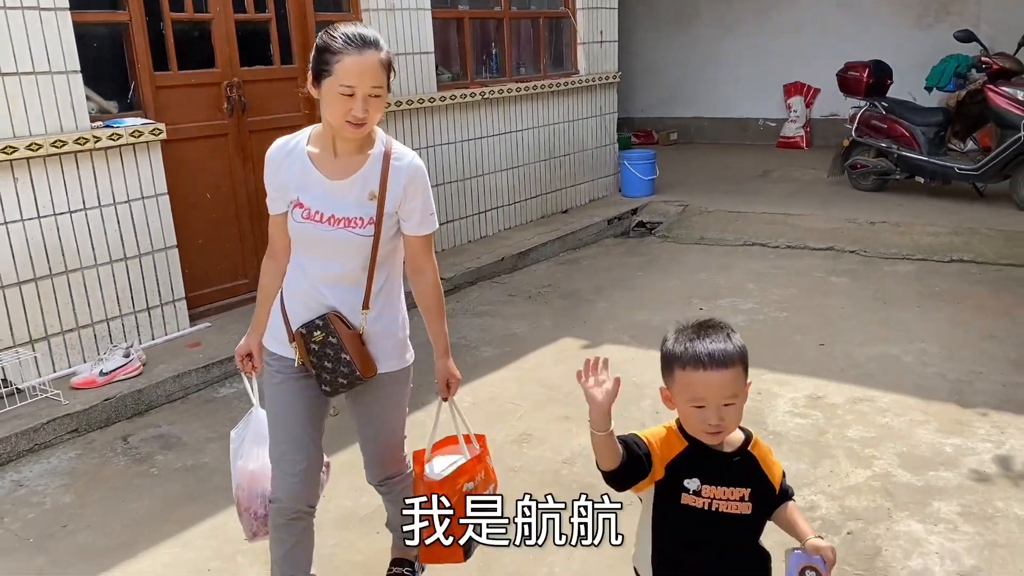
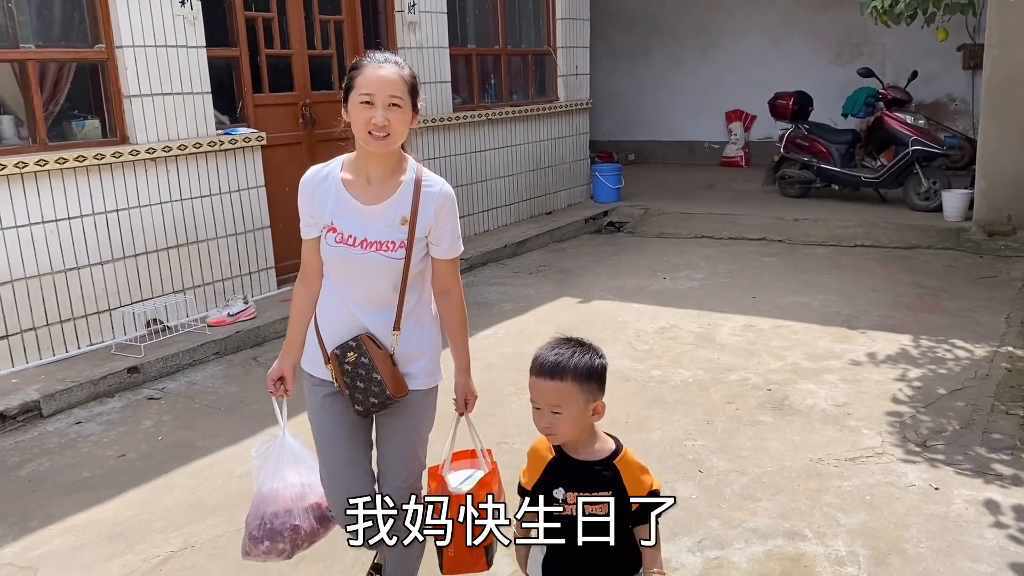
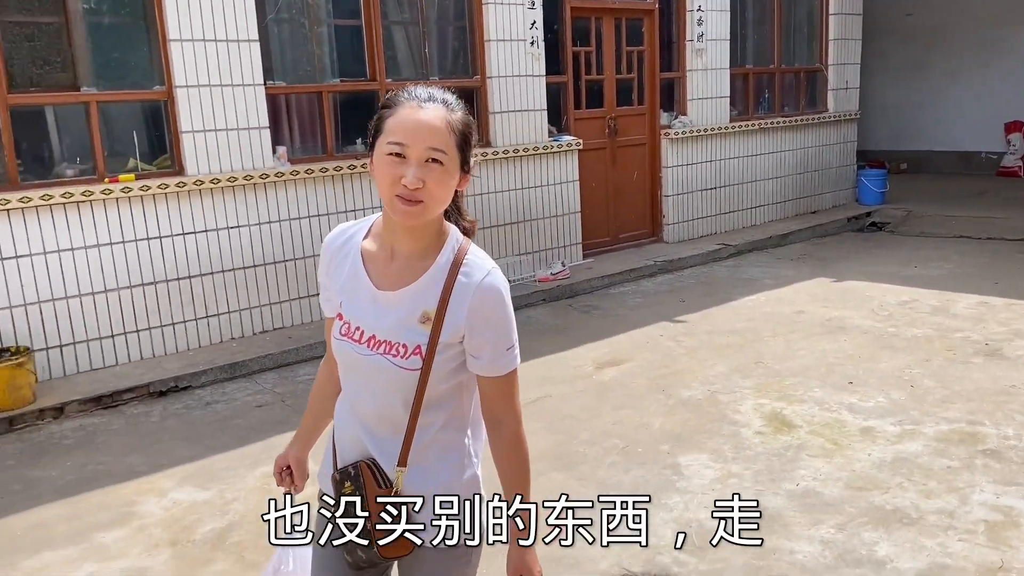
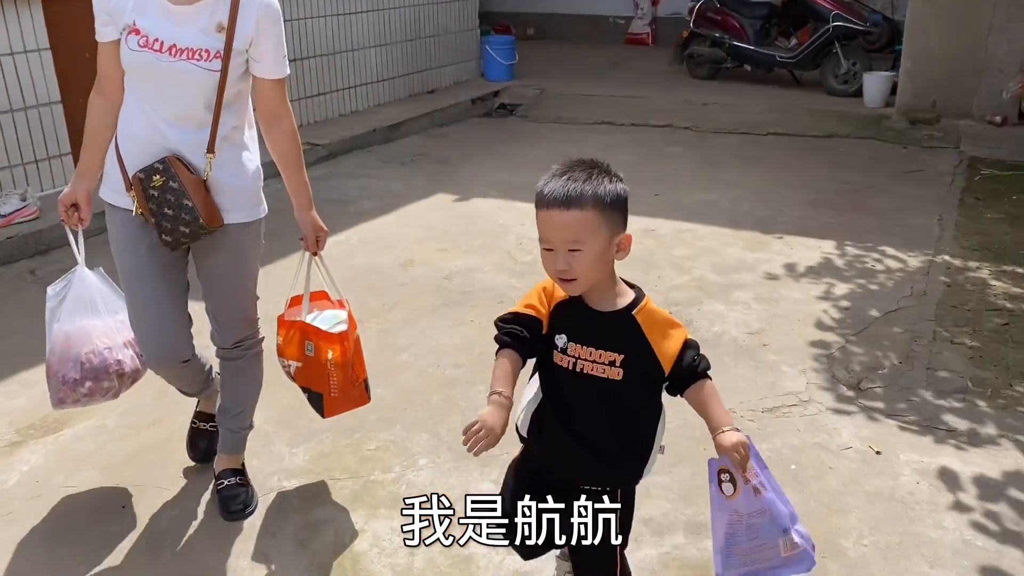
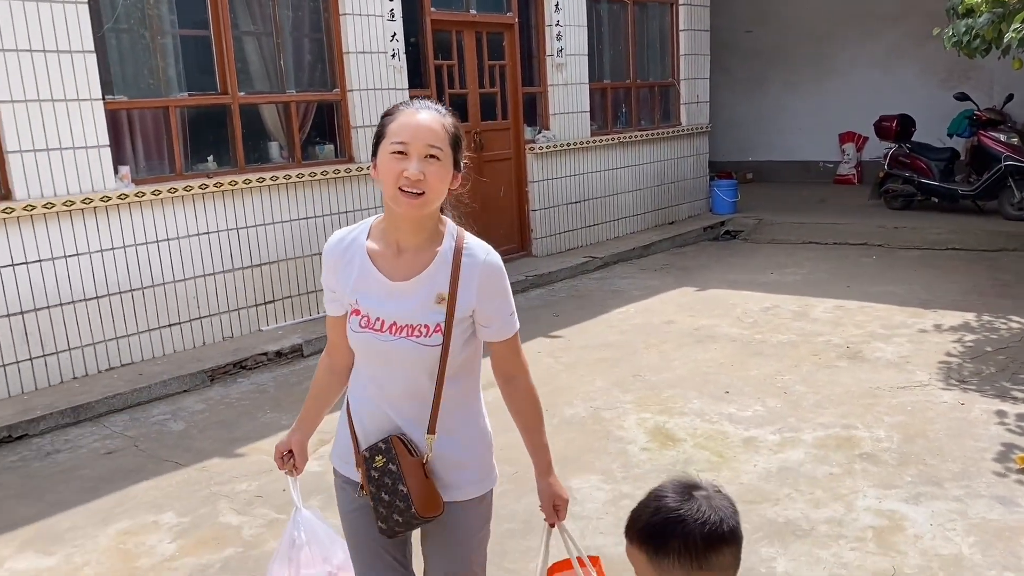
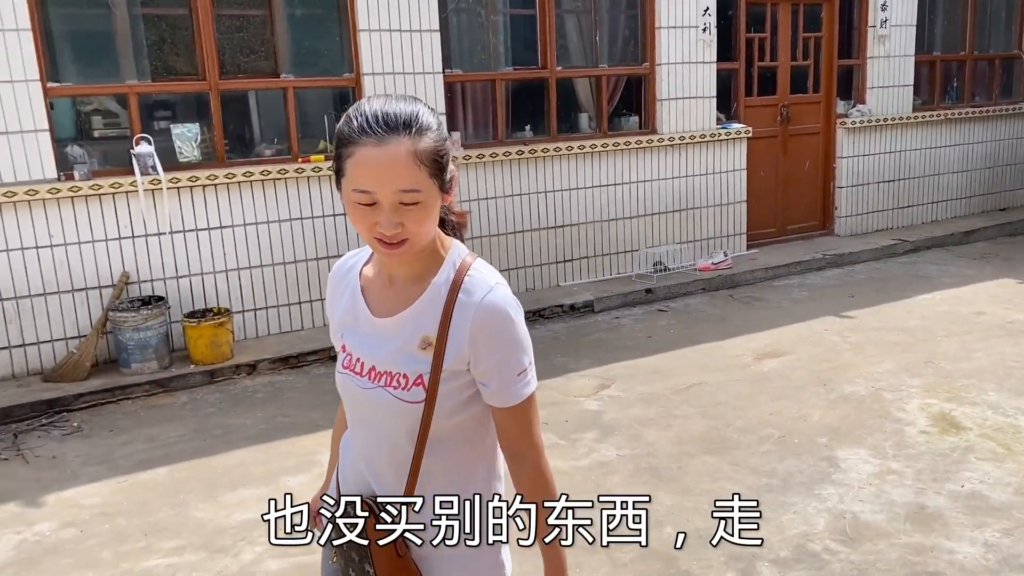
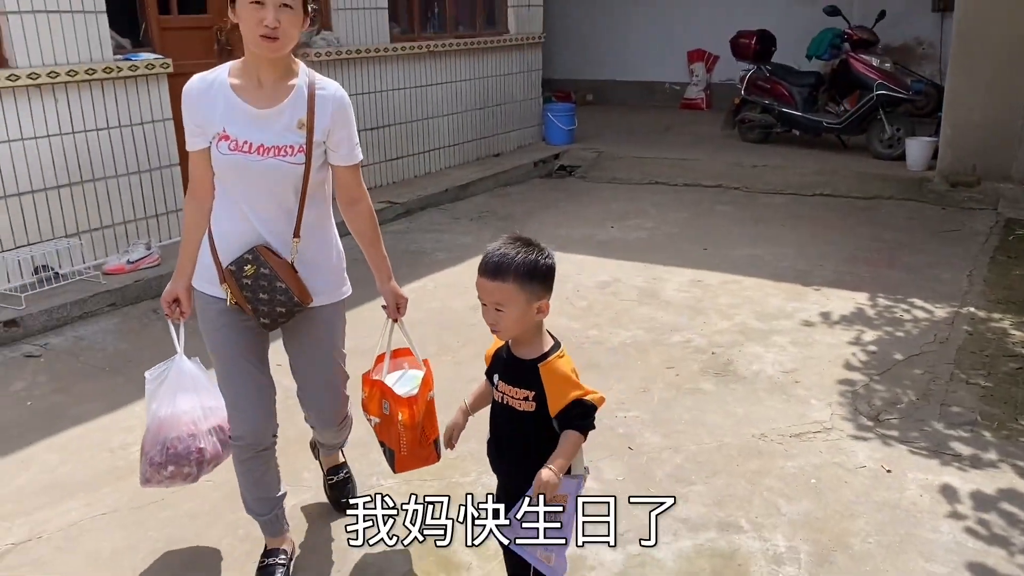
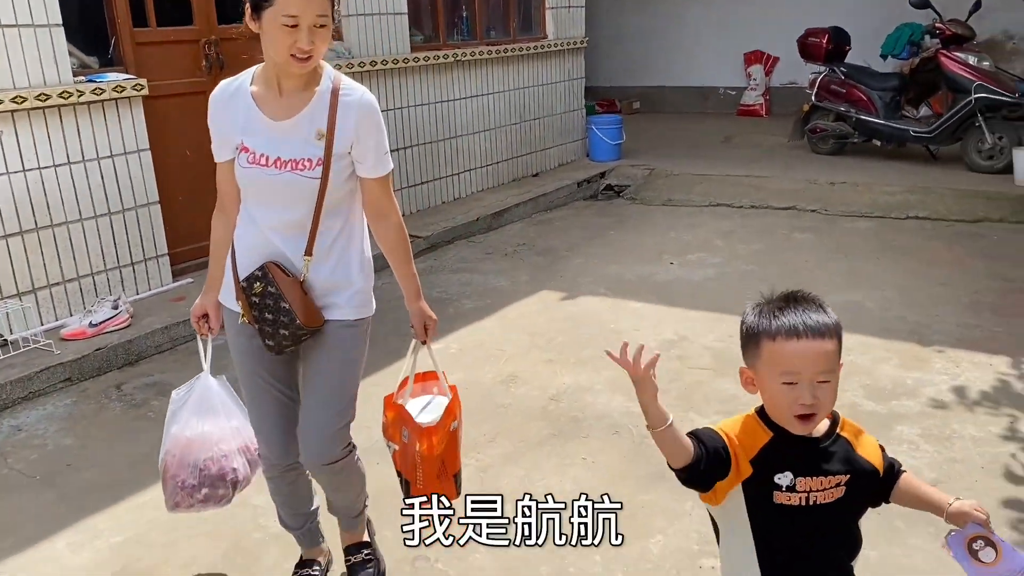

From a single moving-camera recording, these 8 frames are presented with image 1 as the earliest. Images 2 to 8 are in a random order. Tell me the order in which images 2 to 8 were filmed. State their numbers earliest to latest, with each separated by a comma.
8, 4, 7, 2, 5, 3, 6
